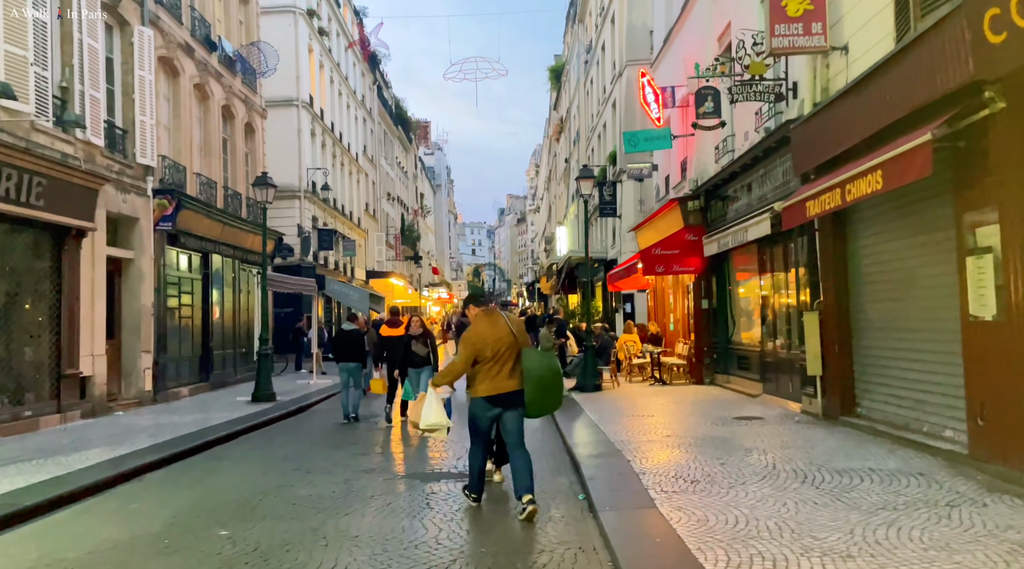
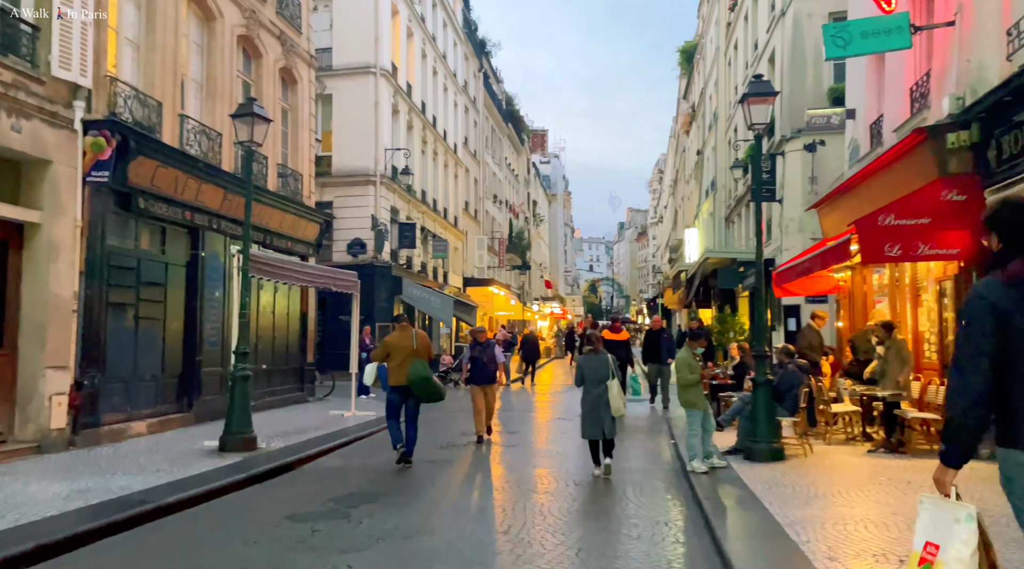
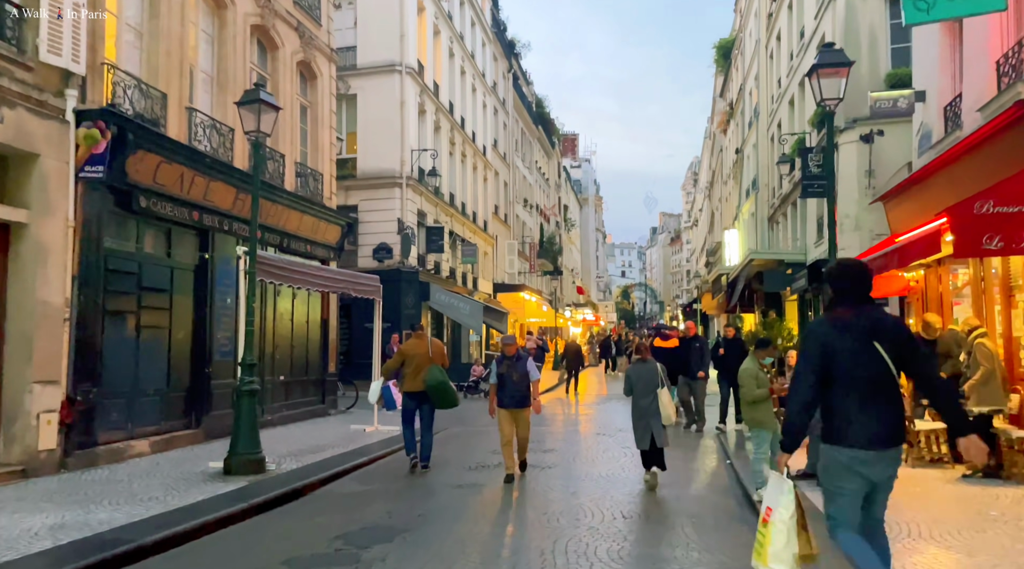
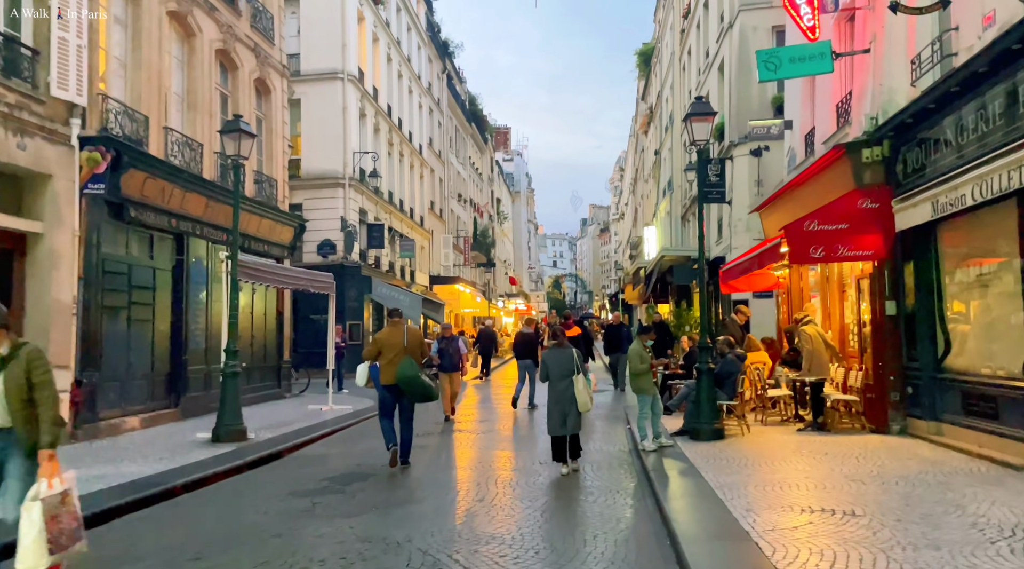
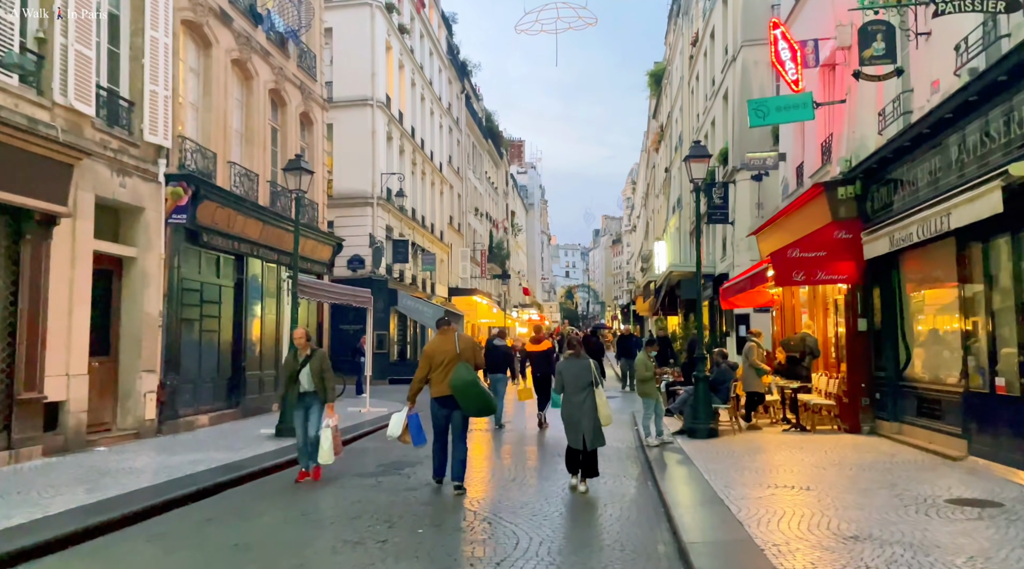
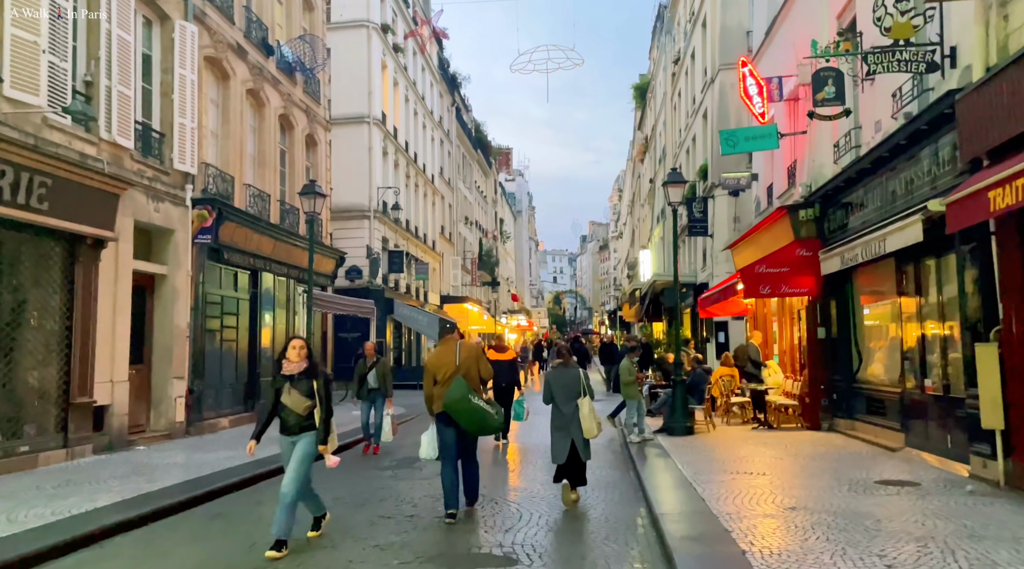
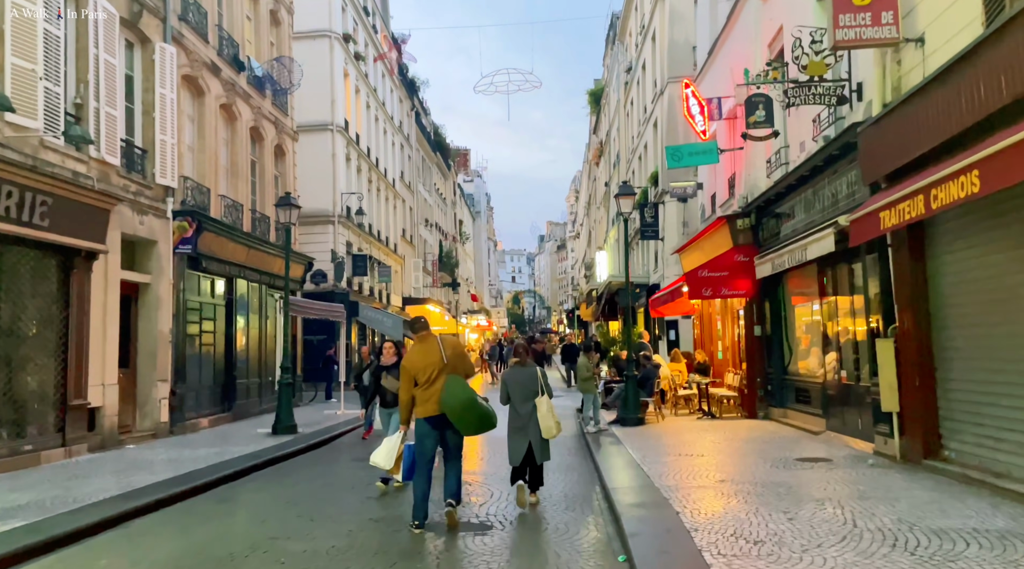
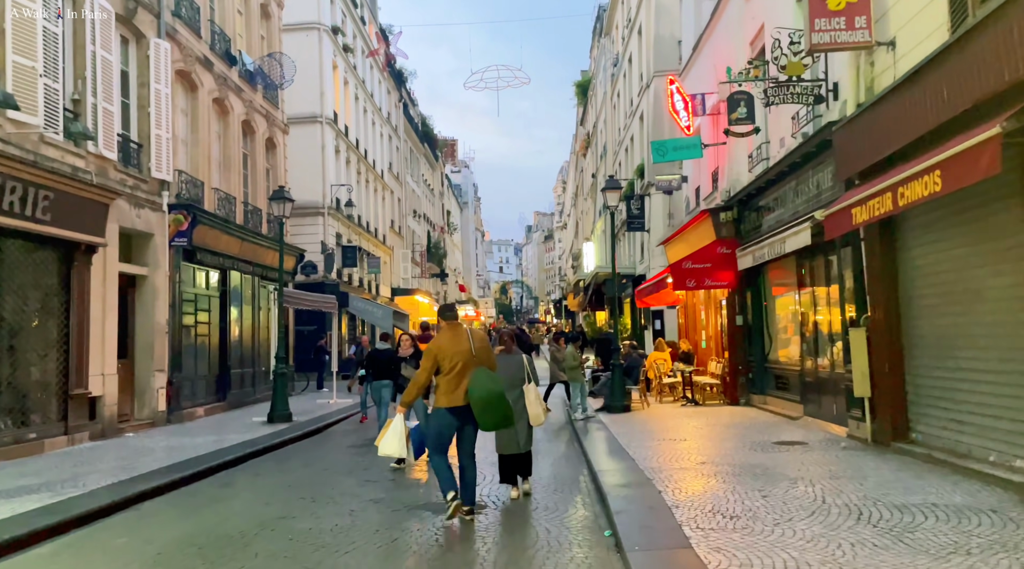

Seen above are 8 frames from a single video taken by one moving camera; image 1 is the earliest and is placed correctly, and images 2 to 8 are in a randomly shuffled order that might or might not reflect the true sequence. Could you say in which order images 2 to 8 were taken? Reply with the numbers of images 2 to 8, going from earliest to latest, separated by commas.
8, 7, 6, 5, 4, 2, 3
